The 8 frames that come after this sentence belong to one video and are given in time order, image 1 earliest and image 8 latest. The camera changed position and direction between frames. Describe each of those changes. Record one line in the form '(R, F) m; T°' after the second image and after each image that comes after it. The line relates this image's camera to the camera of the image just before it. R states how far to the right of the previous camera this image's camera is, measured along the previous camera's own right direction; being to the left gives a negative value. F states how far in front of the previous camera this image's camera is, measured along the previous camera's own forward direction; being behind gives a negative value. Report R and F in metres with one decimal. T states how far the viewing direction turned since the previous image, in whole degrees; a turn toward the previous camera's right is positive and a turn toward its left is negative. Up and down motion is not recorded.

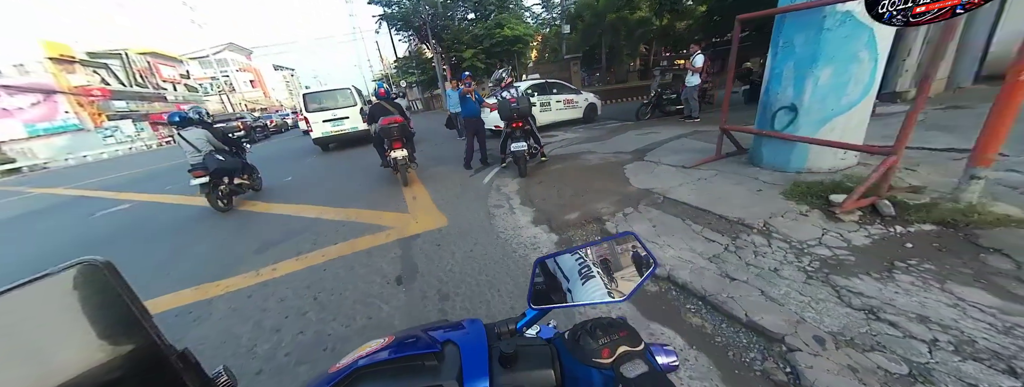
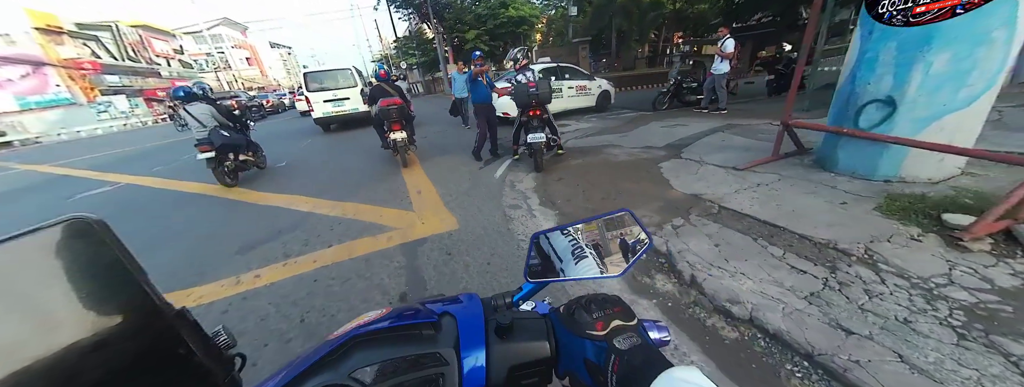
(-0.2, +0.5) m; 0°
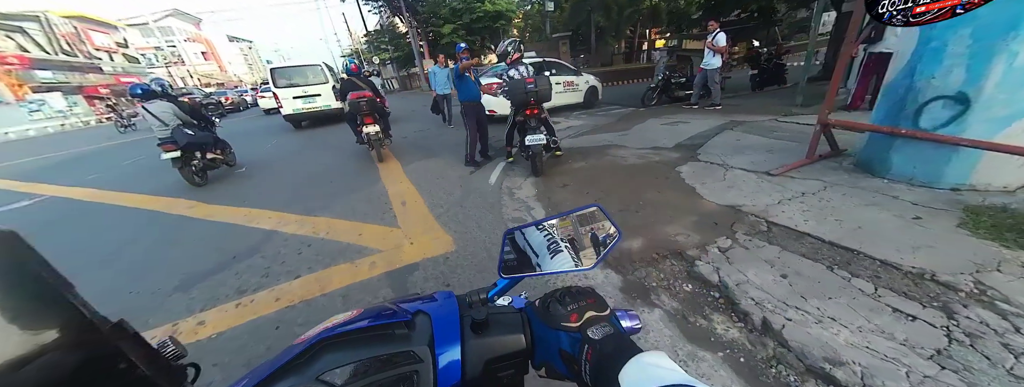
(-0.2, +0.5) m; +4°
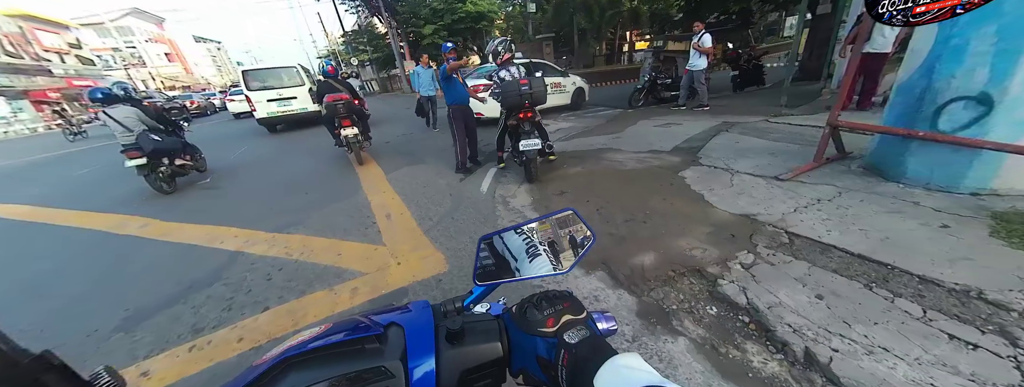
(-0.1, +0.2) m; +3°
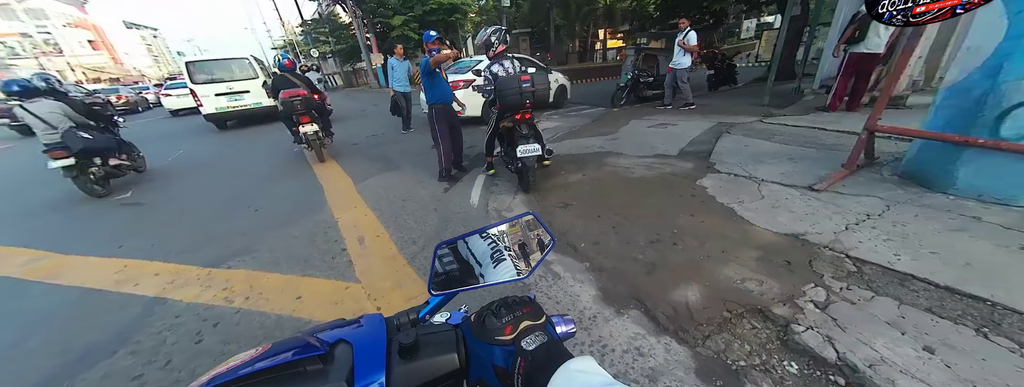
(-0.2, +0.4) m; +5°
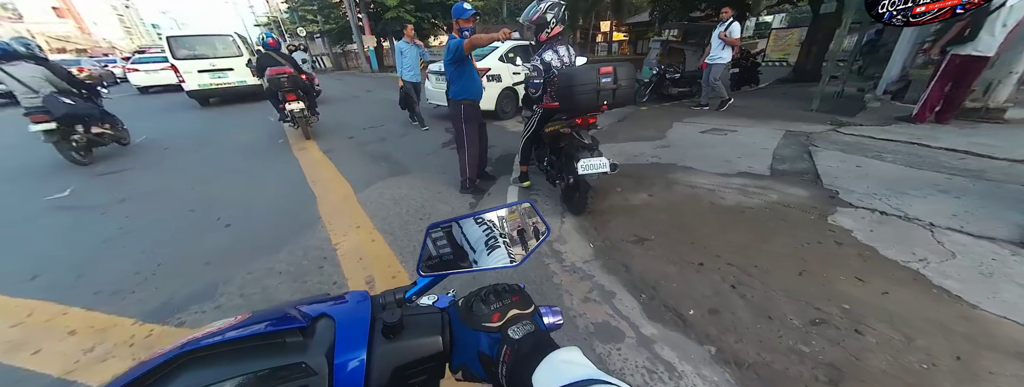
(-0.5, +0.7) m; +2°
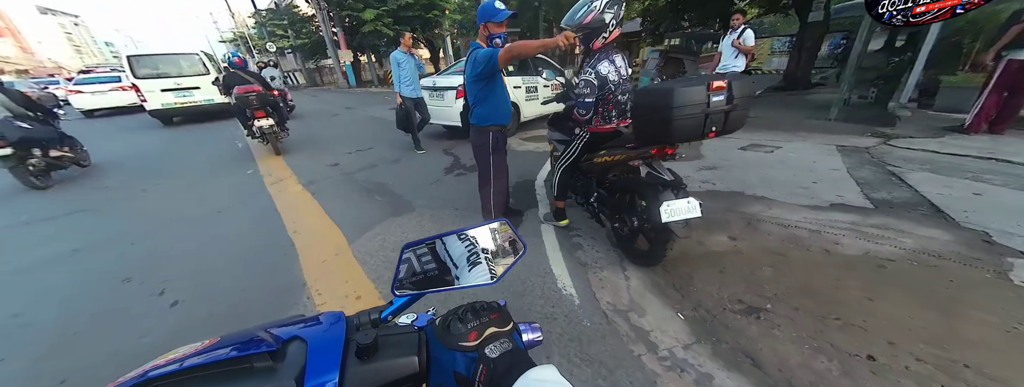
(-0.4, +0.6) m; +3°
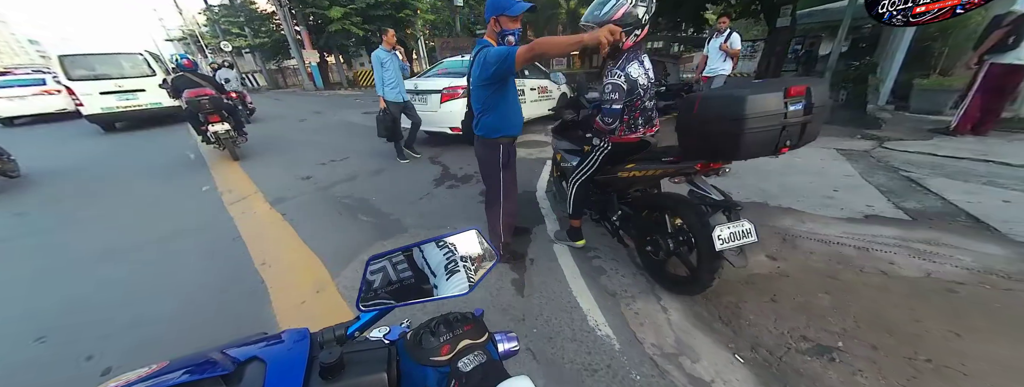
(-0.2, +0.3) m; +4°
